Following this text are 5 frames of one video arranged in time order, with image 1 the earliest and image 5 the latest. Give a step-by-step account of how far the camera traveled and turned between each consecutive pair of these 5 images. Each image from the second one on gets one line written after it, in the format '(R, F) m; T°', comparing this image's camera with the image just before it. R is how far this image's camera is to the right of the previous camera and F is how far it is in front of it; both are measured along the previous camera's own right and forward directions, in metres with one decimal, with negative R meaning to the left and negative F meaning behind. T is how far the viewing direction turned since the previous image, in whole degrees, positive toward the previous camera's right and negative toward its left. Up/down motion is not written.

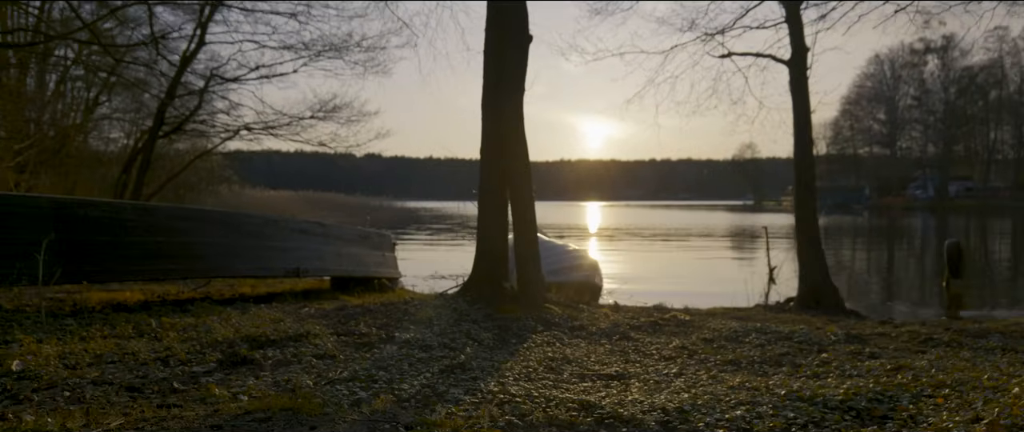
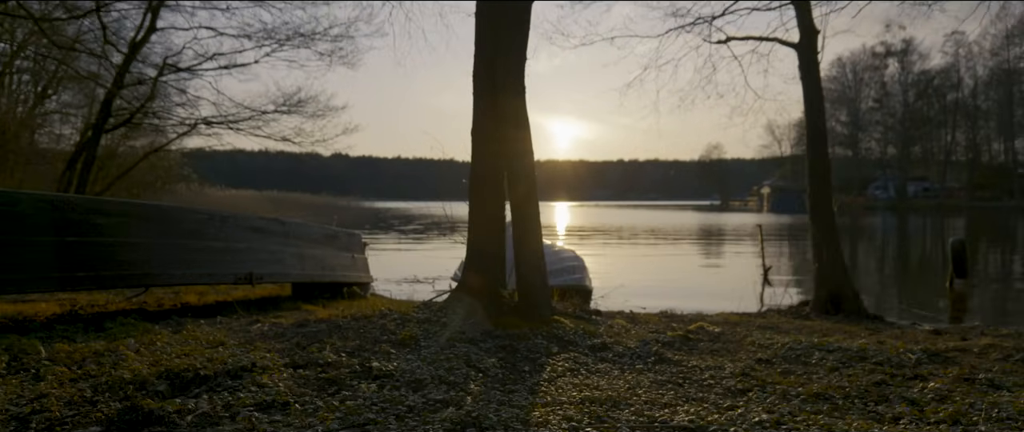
(-0.3, +1.8) m; +2°
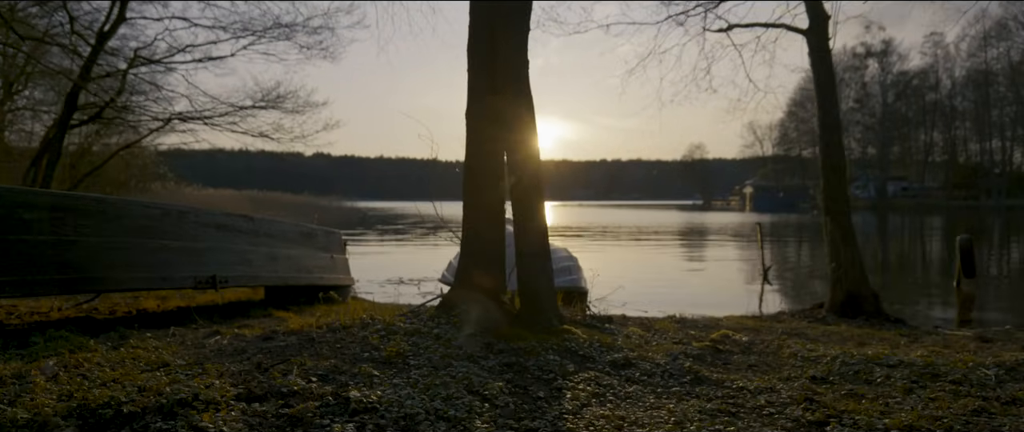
(-0.2, +1.1) m; +1°
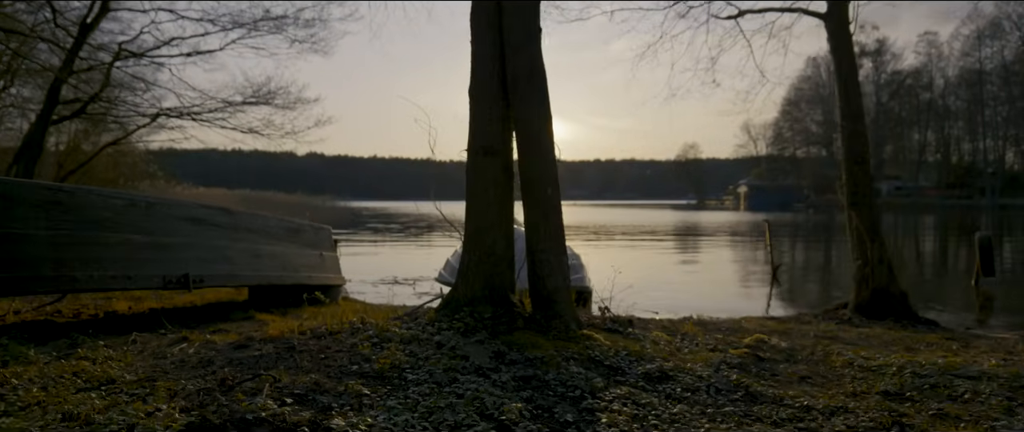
(-0.1, +0.9) m; 0°
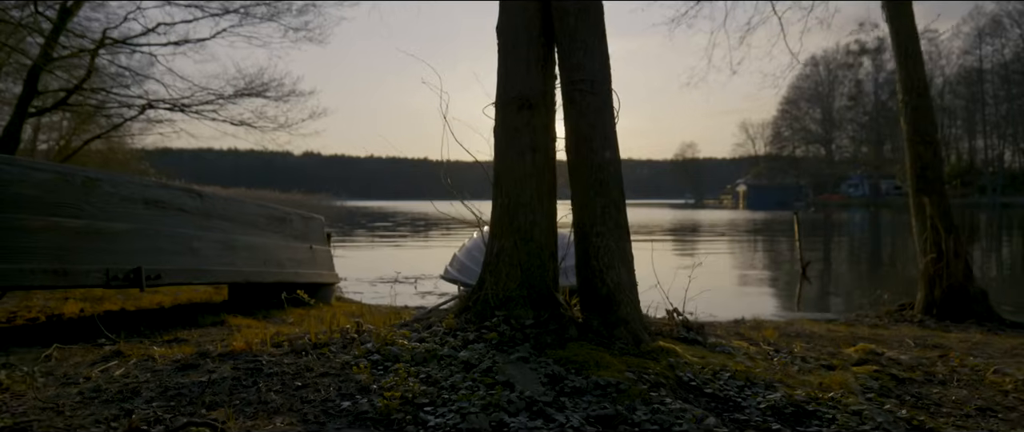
(-0.3, +1.6) m; 0°
